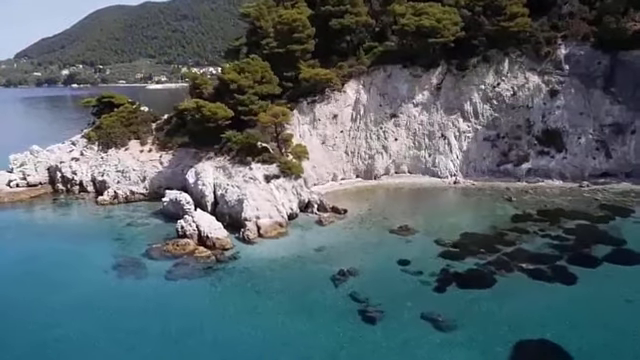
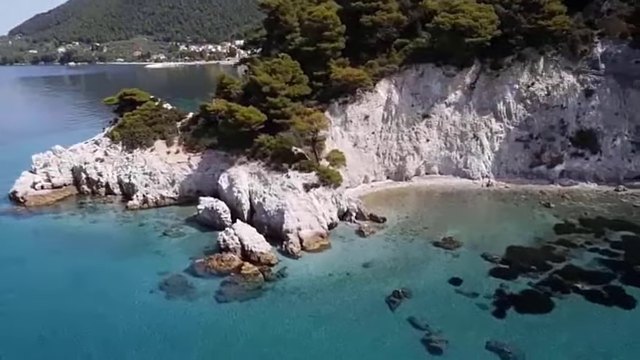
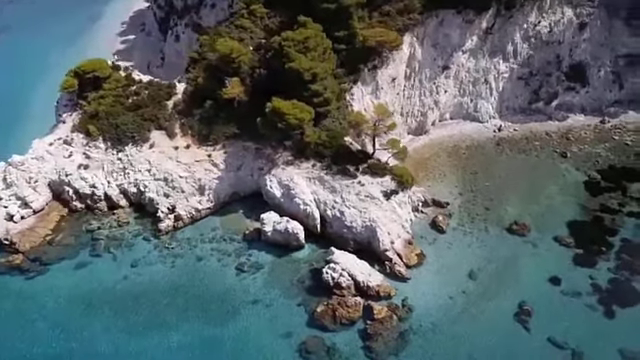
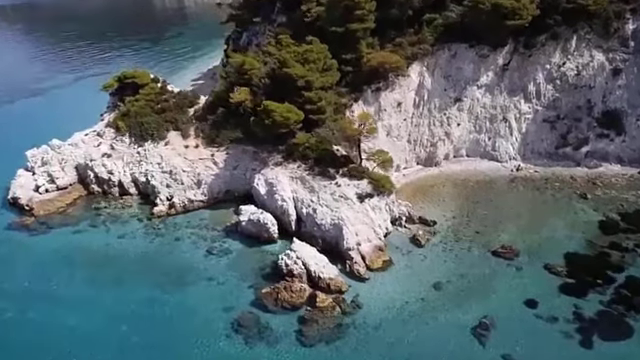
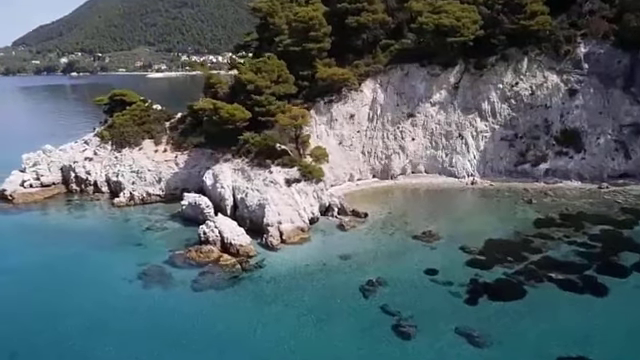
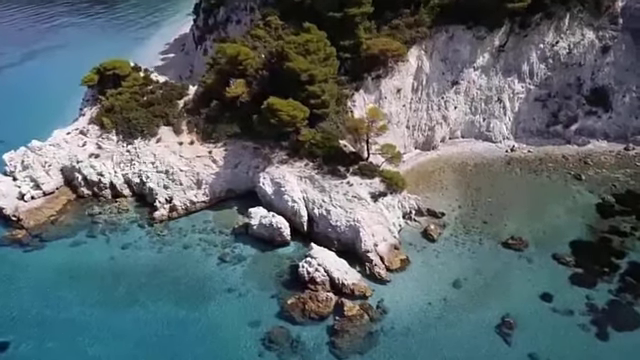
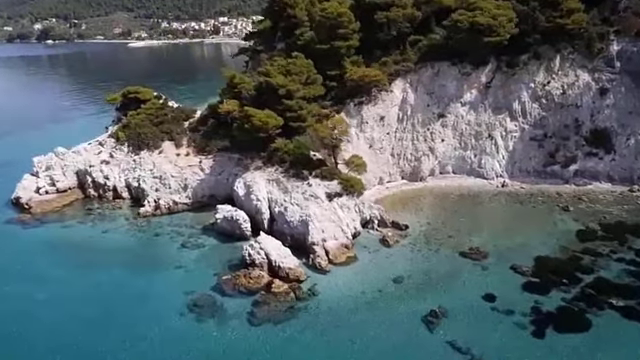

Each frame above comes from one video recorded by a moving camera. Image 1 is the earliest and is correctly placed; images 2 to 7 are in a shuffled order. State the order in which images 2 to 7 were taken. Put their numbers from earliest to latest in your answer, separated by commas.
5, 2, 7, 4, 6, 3
